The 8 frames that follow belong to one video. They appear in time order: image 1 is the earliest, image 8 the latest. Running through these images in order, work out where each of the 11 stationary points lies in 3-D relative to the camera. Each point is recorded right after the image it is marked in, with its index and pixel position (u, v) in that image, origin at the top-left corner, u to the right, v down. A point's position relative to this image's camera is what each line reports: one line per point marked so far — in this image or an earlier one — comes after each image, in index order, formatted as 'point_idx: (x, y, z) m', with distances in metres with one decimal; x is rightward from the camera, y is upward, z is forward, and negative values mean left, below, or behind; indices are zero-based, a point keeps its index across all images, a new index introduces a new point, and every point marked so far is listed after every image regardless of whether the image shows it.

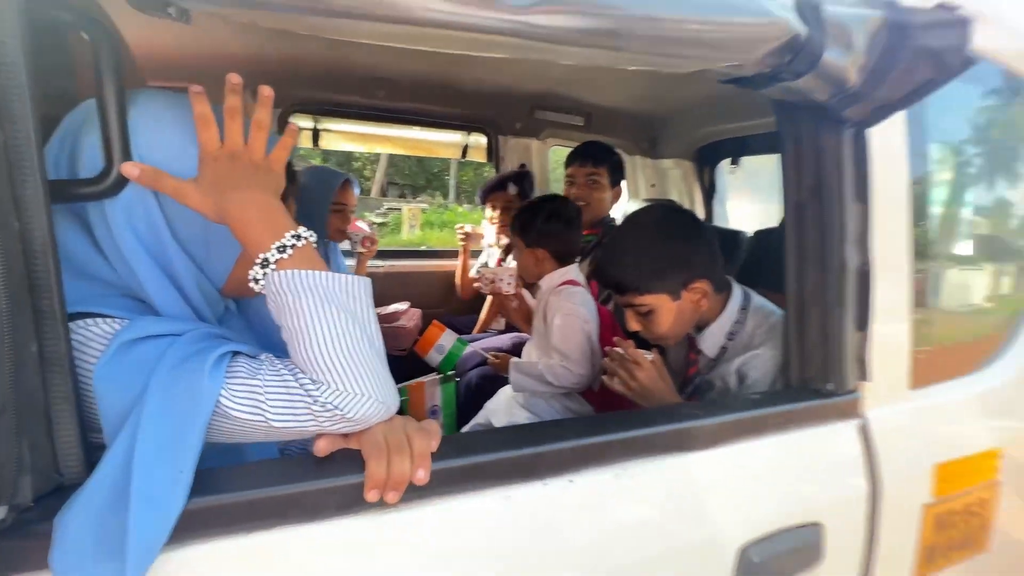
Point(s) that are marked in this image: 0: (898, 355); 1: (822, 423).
0: (+0.7, -0.1, +0.8) m
1: (+0.5, -0.2, +0.8) m
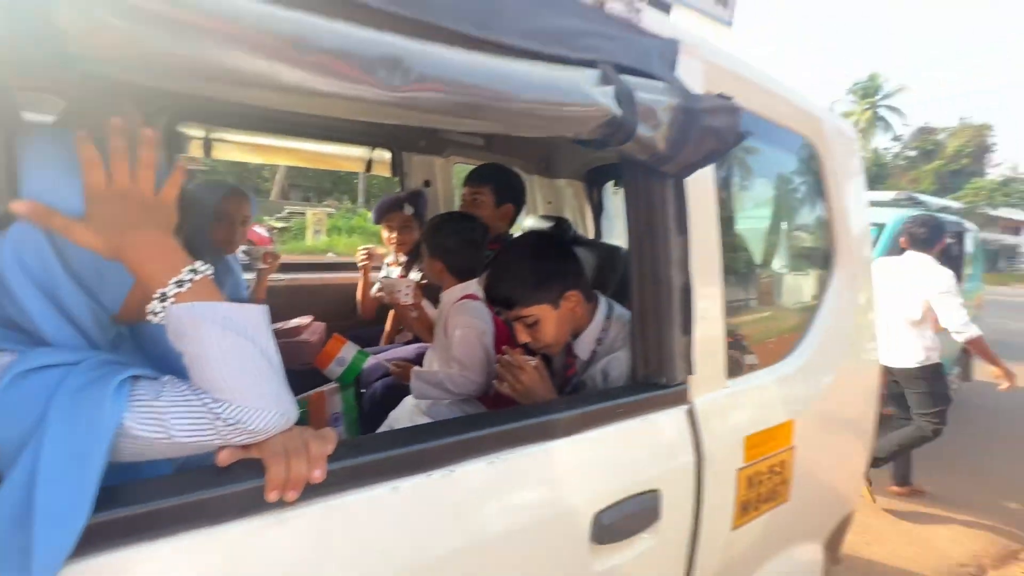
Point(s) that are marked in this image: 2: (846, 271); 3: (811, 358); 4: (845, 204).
0: (+0.5, -0.1, +1.1) m
1: (+0.3, -0.3, +1.0) m
2: (+1.1, +0.1, +1.5) m
3: (+0.9, -0.2, +1.3) m
4: (+1.1, +0.3, +1.5) m
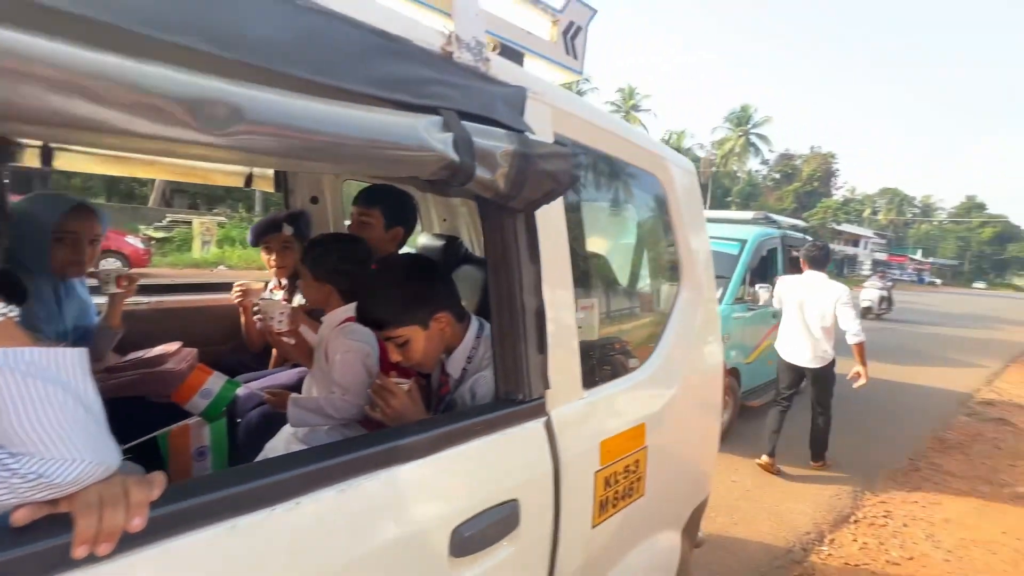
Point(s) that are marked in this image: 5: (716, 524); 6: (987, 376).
0: (+0.1, -0.2, +1.2) m
1: (0.0, -0.3, +1.1) m
2: (+0.7, 0.0, +1.7) m
3: (+0.5, -0.3, +1.5) m
4: (+0.7, +0.2, +1.7) m
5: (+1.6, -1.8, +3.5) m
6: (+10.2, -1.9, +9.7) m
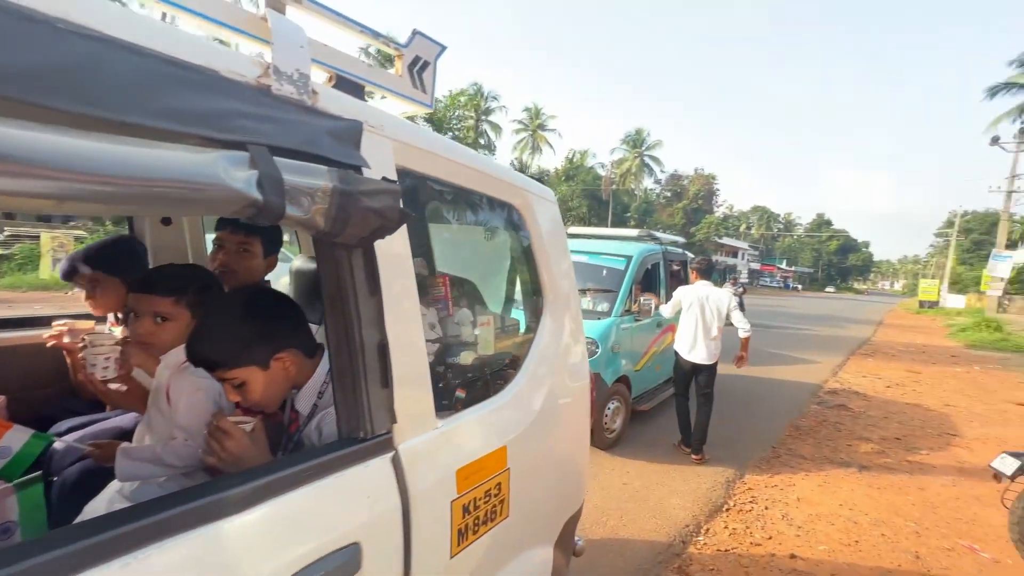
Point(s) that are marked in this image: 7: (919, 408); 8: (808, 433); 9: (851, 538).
0: (-0.2, -0.3, +1.2) m
1: (-0.4, -0.4, +1.0) m
2: (+0.2, -0.1, +1.8) m
3: (0.0, -0.4, +1.6) m
4: (+0.2, +0.1, +1.8) m
5: (+0.8, -1.9, +3.6) m
6: (+8.1, -2.0, +11.4) m
7: (+7.6, -2.2, +8.4) m
8: (+4.2, -2.1, +6.4) m
9: (+2.9, -2.1, +3.8) m
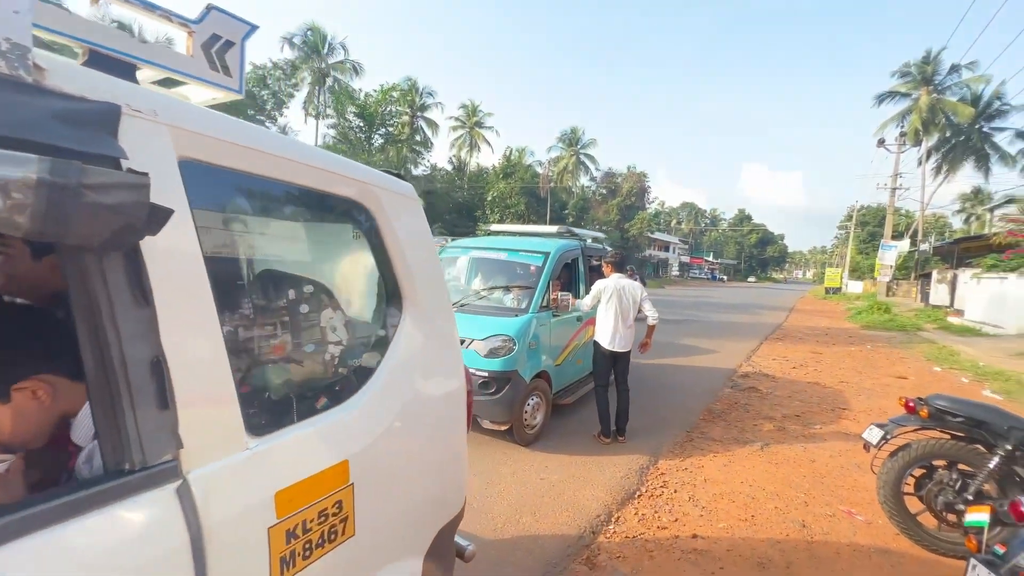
0: (-0.7, -0.3, +1.0) m
1: (-0.8, -0.4, +0.9) m
2: (-0.4, -0.1, +1.7) m
3: (-0.5, -0.4, +1.5) m
4: (-0.4, +0.1, +1.7) m
5: (+0.1, -1.9, +3.6) m
6: (+6.4, -1.8, +12.2) m
7: (+6.2, -2.0, +9.2) m
8: (+3.1, -1.9, +6.8) m
9: (+2.1, -2.0, +4.1) m
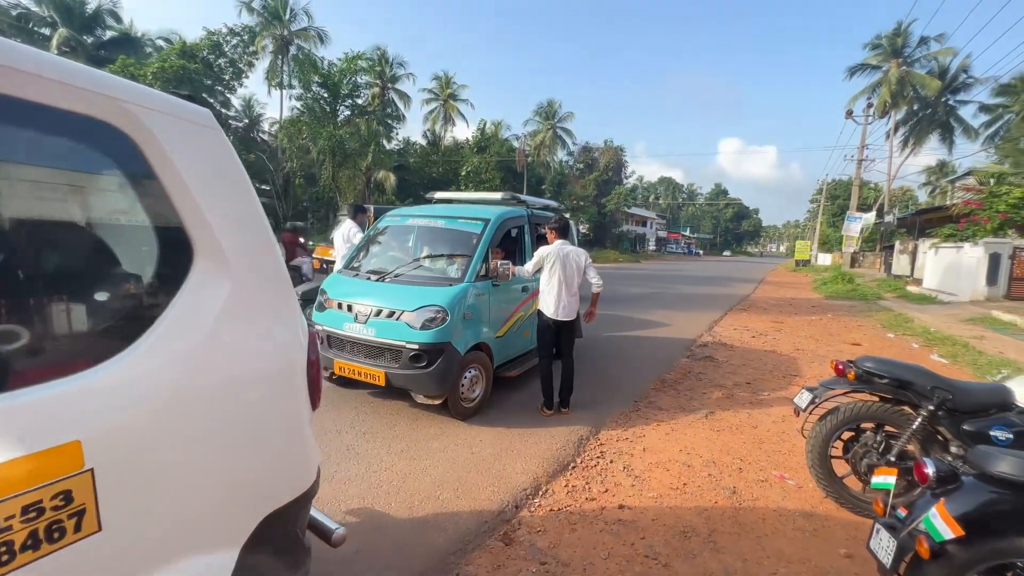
0: (-1.2, -0.2, +0.8) m
1: (-1.3, -0.3, +0.6) m
2: (-0.9, +0.1, +1.4) m
3: (-1.0, -0.2, +1.2) m
4: (-0.9, +0.3, +1.4) m
5: (-0.6, -1.6, +3.5) m
6: (+5.4, -1.0, +12.3) m
7: (+5.4, -1.4, +9.3) m
8: (+2.4, -1.5, +6.8) m
9: (+1.5, -1.7, +4.0) m
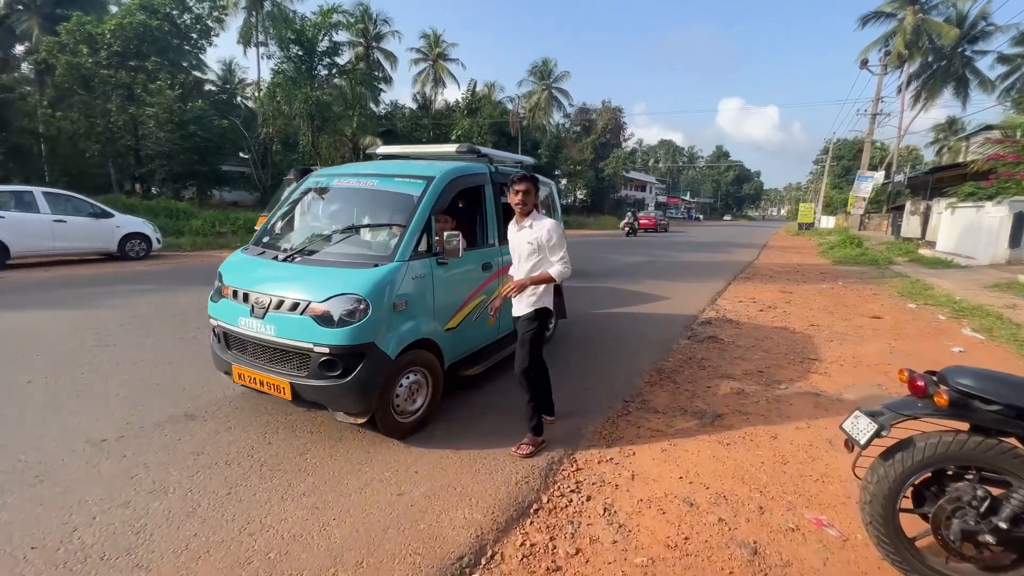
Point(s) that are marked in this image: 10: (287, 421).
0: (-1.6, -0.3, -0.4) m
1: (-1.7, -0.5, -0.5) m
2: (-1.4, 0.0, +0.2) m
3: (-1.4, -0.3, 0.0) m
4: (-1.4, +0.2, +0.2) m
5: (-1.0, -1.6, +2.4) m
6: (+4.9, -0.2, +11.1) m
7: (+4.9, -0.8, +8.2) m
8: (+2.0, -1.1, +5.7) m
9: (+1.1, -1.6, +2.9) m
10: (-2.0, -1.2, +4.0) m
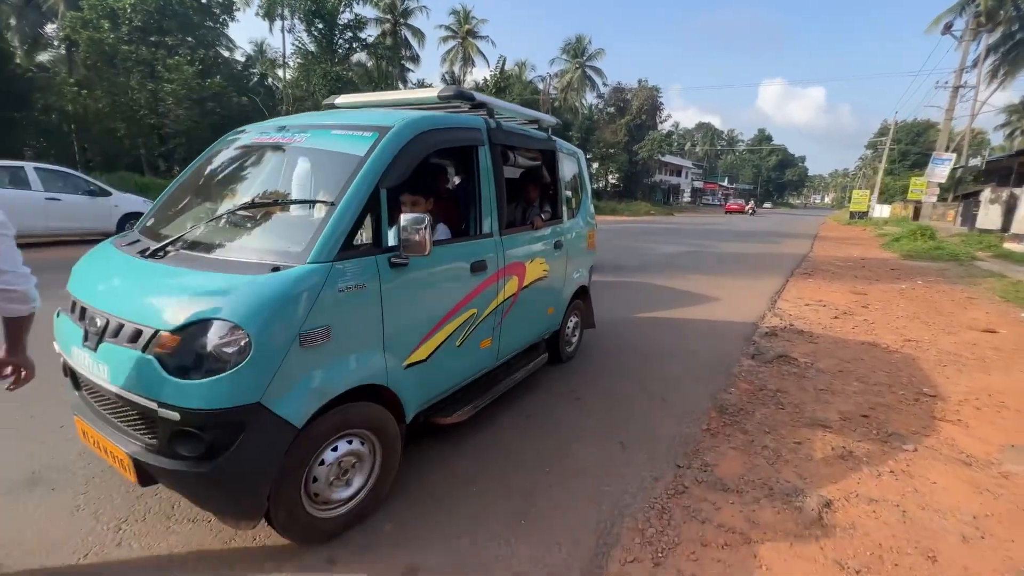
0: (-1.9, -0.5, -1.8) m
1: (-2.0, -0.7, -1.9) m
2: (-1.6, -0.2, -1.2) m
3: (-1.7, -0.5, -1.4) m
4: (-1.6, 0.0, -1.2) m
5: (-1.1, -1.7, +1.0) m
6: (+5.3, -0.2, +9.3) m
7: (+5.1, -0.9, +6.4) m
8: (+2.0, -1.2, +4.1) m
9: (+1.0, -1.7, +1.4) m
10: (-2.1, -1.2, +2.7) m
